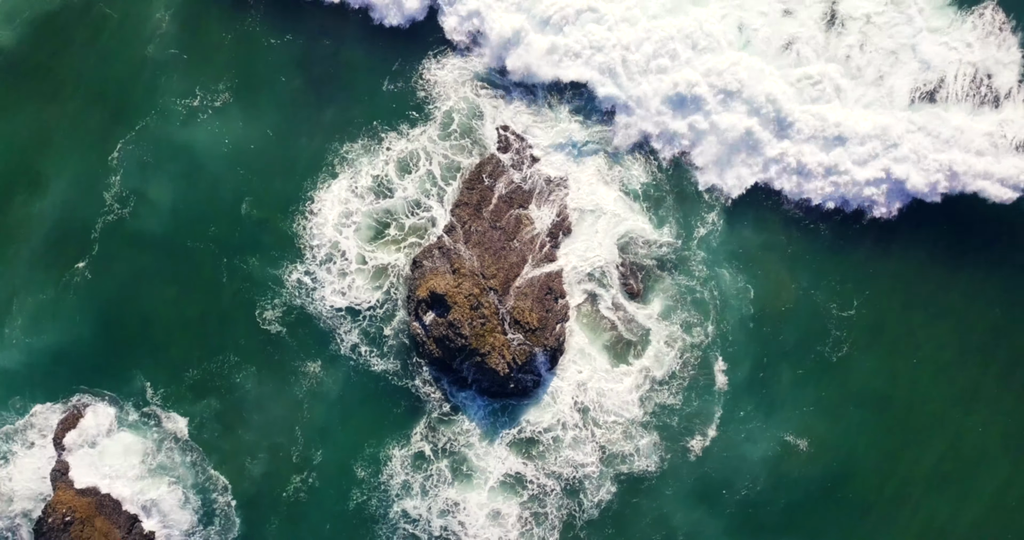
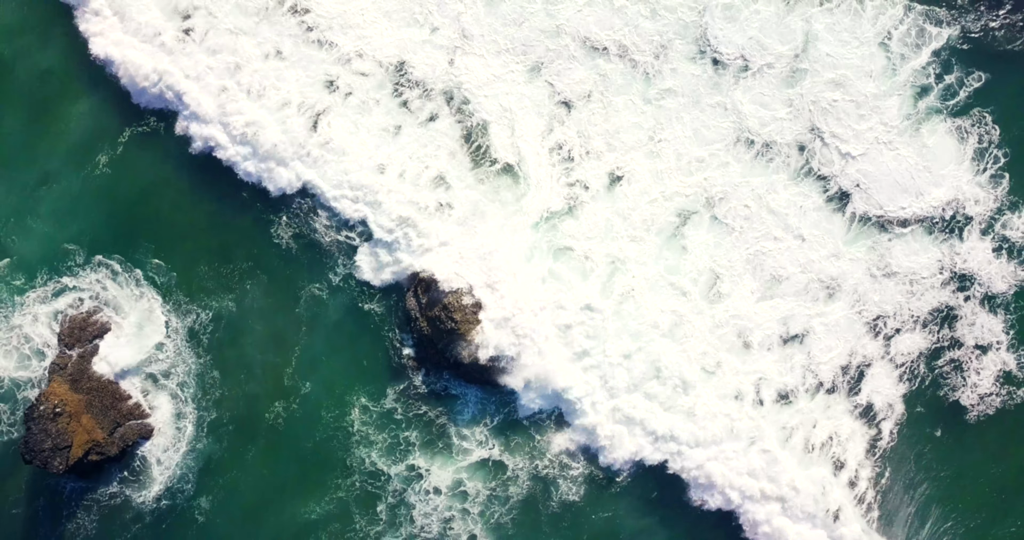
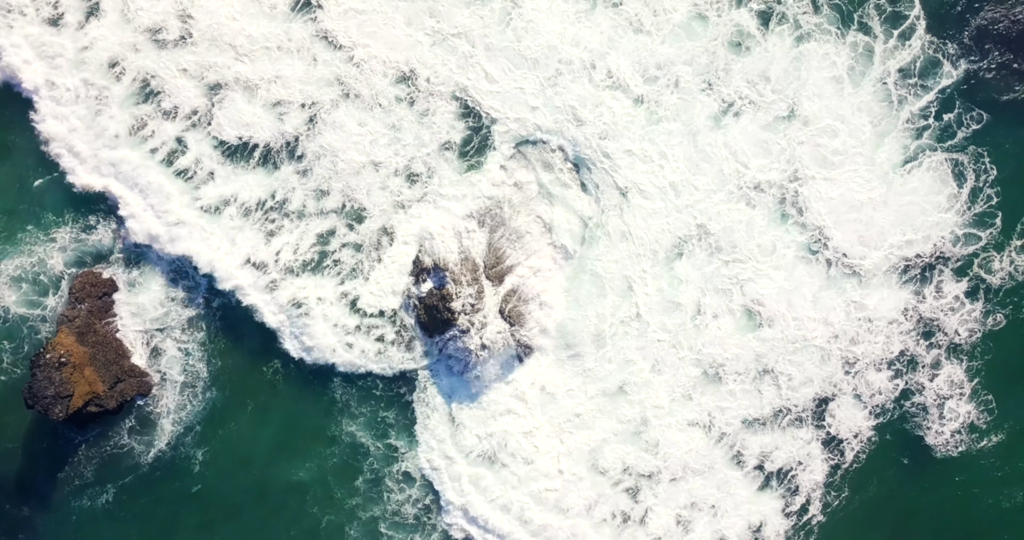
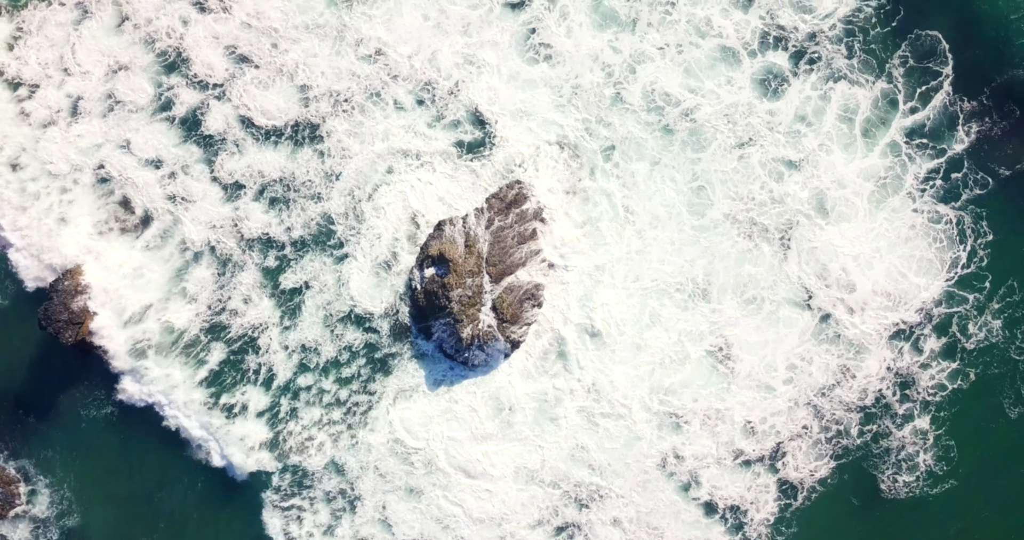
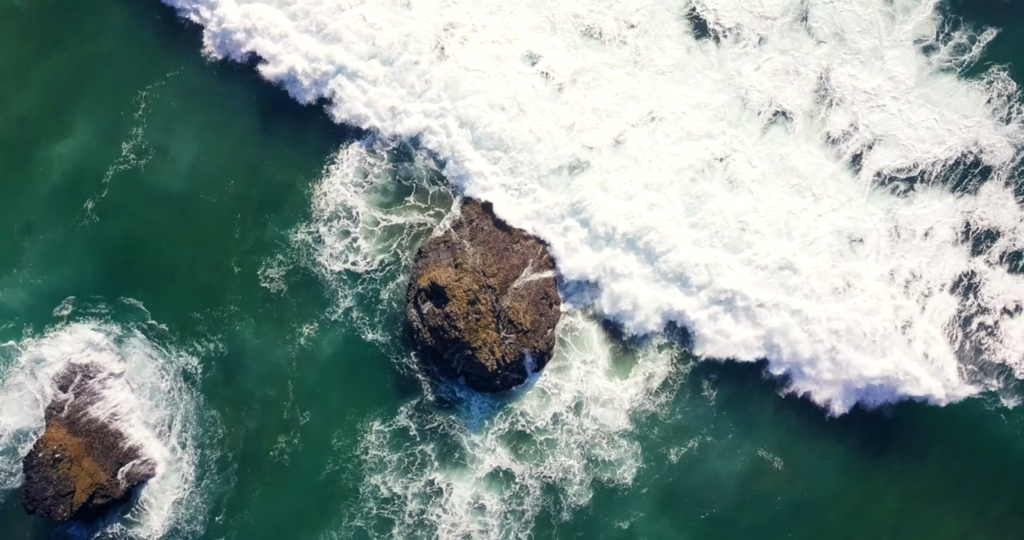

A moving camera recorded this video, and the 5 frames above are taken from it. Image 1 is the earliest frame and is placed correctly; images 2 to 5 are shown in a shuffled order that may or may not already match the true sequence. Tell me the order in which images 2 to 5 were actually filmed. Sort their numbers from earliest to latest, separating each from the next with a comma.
5, 2, 3, 4
